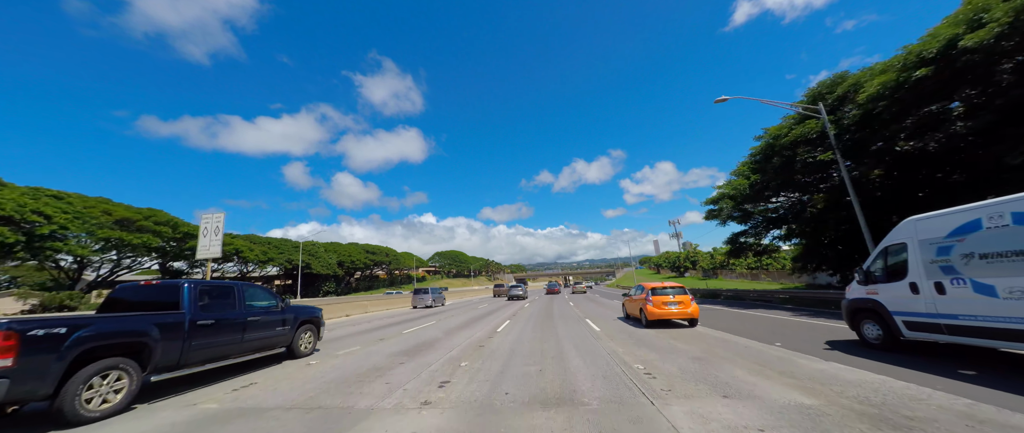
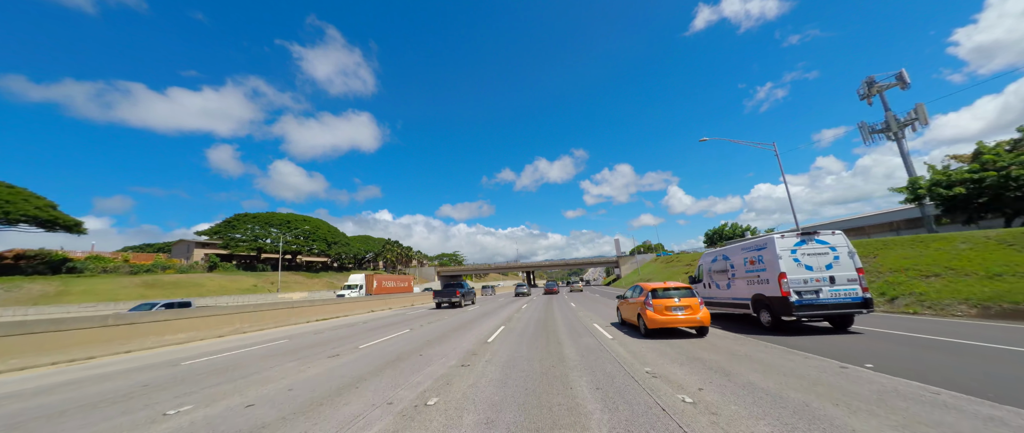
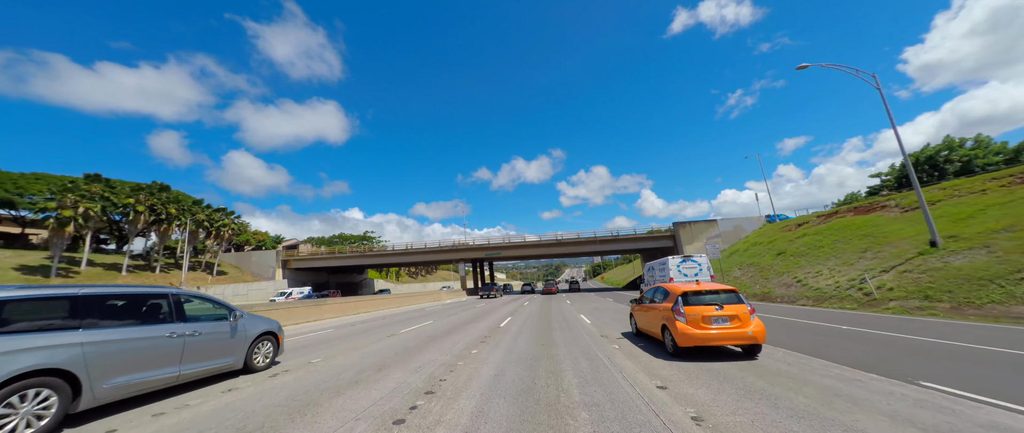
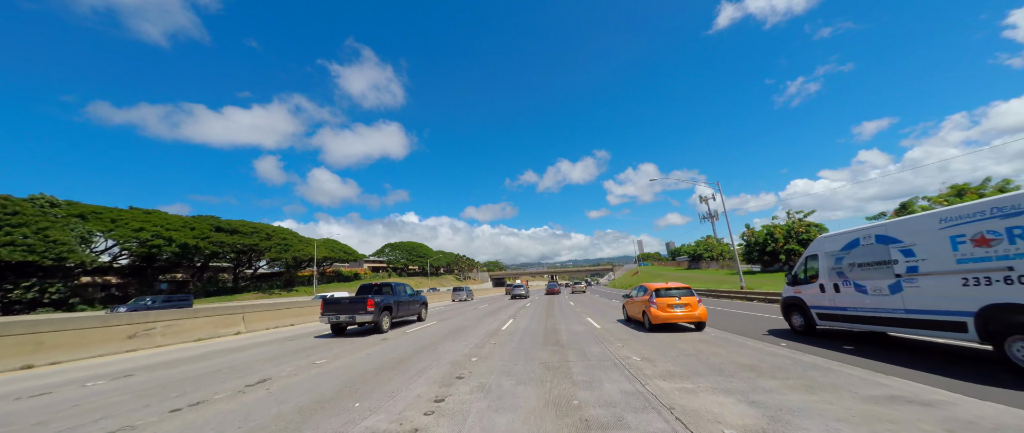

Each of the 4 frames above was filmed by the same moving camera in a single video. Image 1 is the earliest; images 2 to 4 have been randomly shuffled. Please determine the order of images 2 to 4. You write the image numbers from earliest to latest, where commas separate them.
4, 2, 3
